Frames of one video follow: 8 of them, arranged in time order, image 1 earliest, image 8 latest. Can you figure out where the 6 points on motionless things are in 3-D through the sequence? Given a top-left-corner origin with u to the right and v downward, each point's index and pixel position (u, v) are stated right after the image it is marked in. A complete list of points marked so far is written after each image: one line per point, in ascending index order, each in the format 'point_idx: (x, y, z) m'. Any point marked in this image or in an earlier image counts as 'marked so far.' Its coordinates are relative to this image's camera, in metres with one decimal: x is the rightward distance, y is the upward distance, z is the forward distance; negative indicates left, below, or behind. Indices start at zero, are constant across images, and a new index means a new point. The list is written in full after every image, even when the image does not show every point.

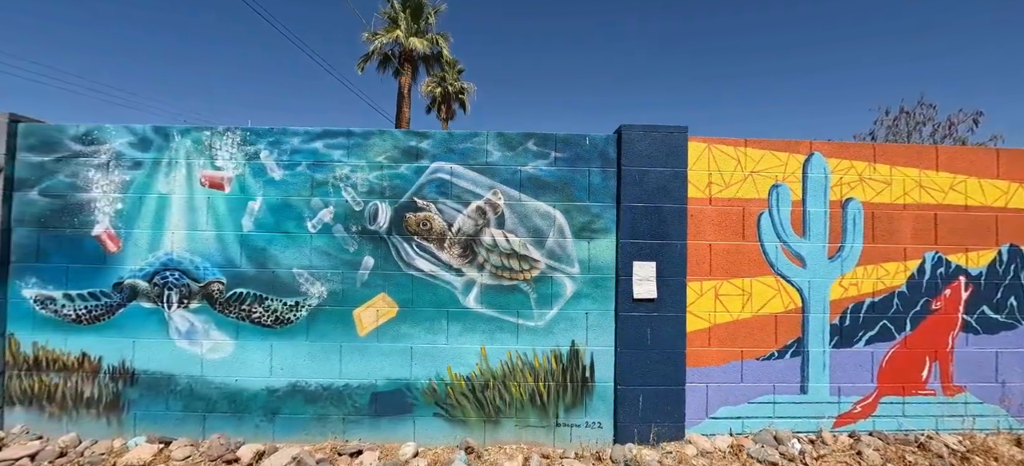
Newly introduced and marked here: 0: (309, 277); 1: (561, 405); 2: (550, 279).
0: (-1.6, -0.3, +3.2) m
1: (+0.4, -1.3, +3.2) m
2: (+0.3, -0.4, +3.2) m
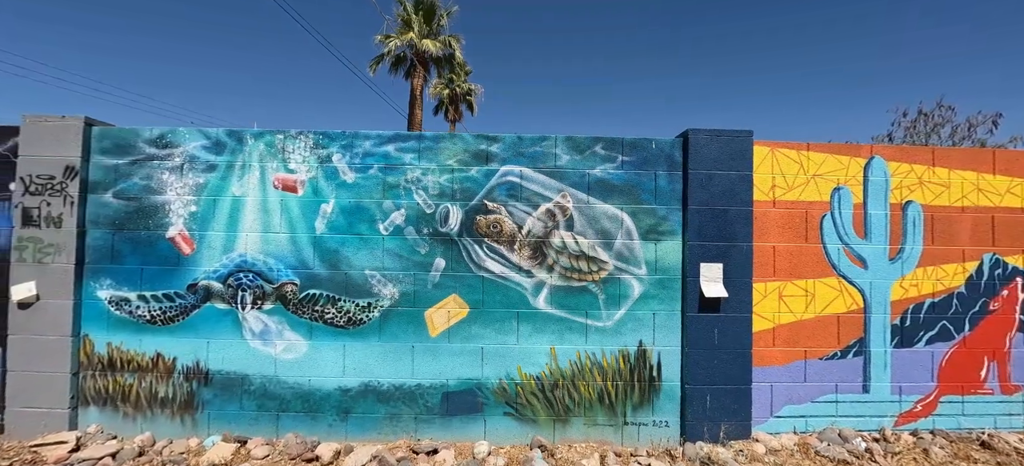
0: (-1.0, -0.4, +3.3) m
1: (+0.9, -1.4, +3.3) m
2: (+0.8, -0.4, +3.3) m
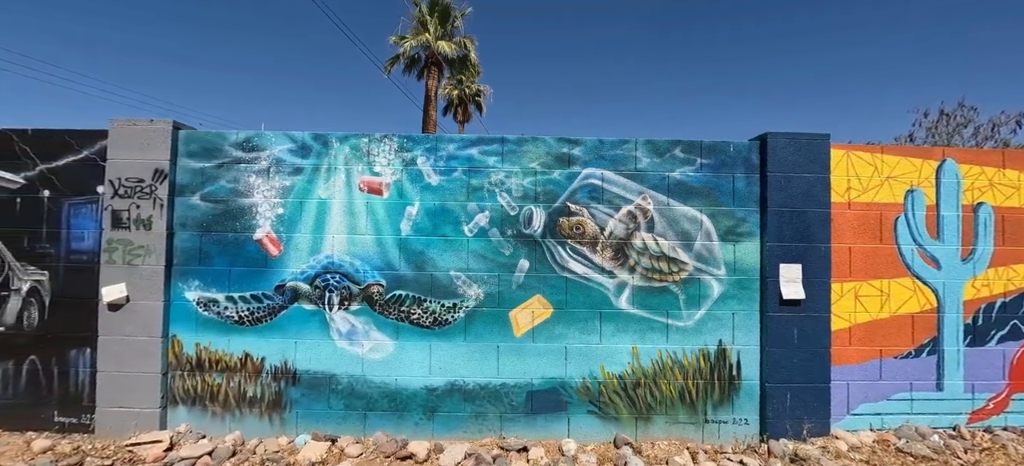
0: (-0.4, -0.4, +3.3) m
1: (+1.6, -1.4, +3.3) m
2: (+1.5, -0.4, +3.3) m
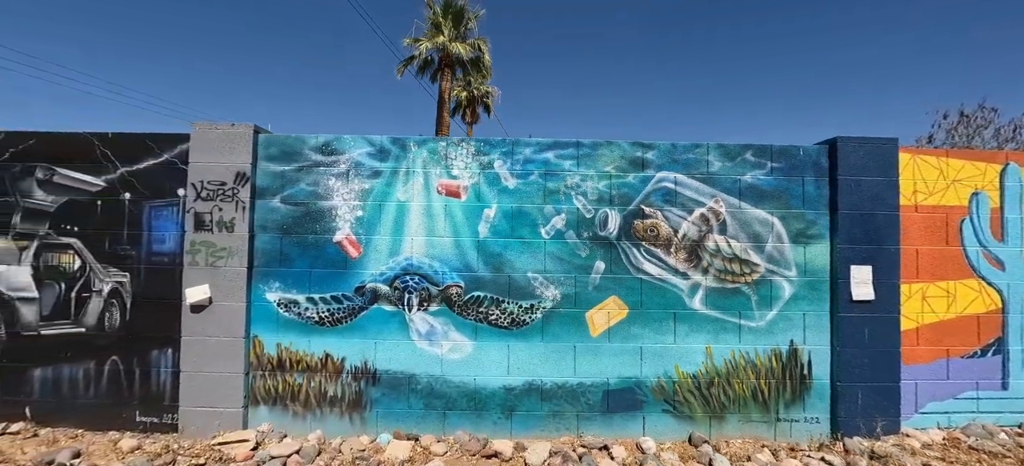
0: (+0.3, -0.4, +3.4) m
1: (+2.2, -1.4, +3.4) m
2: (+2.1, -0.4, +3.4) m
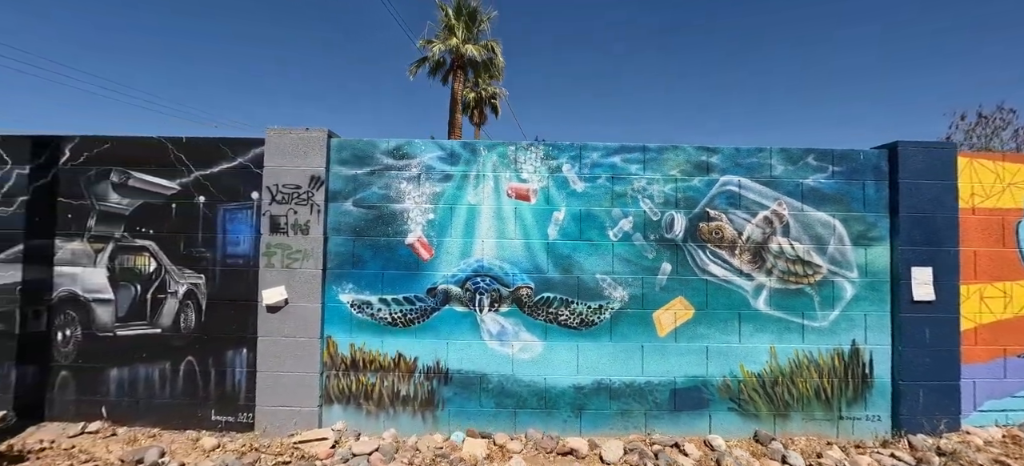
0: (+0.8, -0.4, +3.5) m
1: (+2.8, -1.4, +3.5) m
2: (+2.7, -0.4, +3.5) m
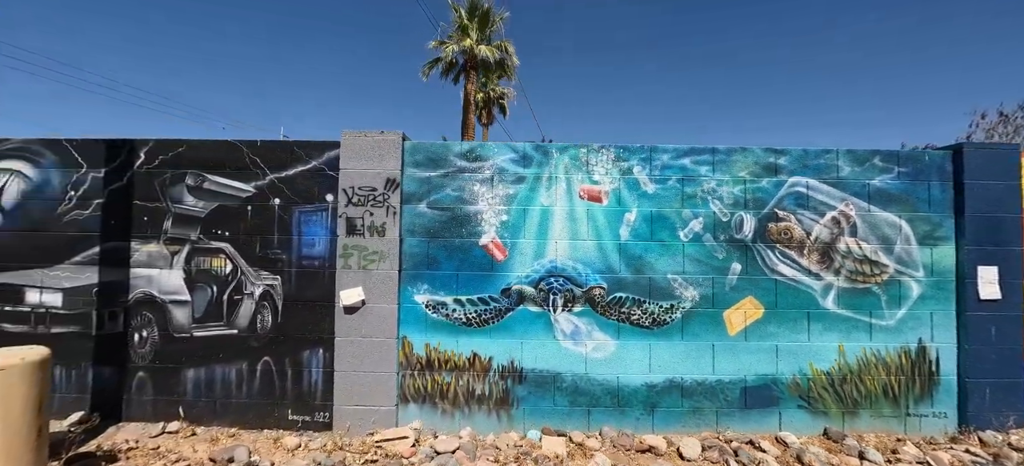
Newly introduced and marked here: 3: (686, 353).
0: (+1.5, -0.4, +3.5) m
1: (+3.4, -1.4, +3.5) m
2: (+3.3, -0.4, +3.6) m
3: (+1.5, -1.0, +3.5) m
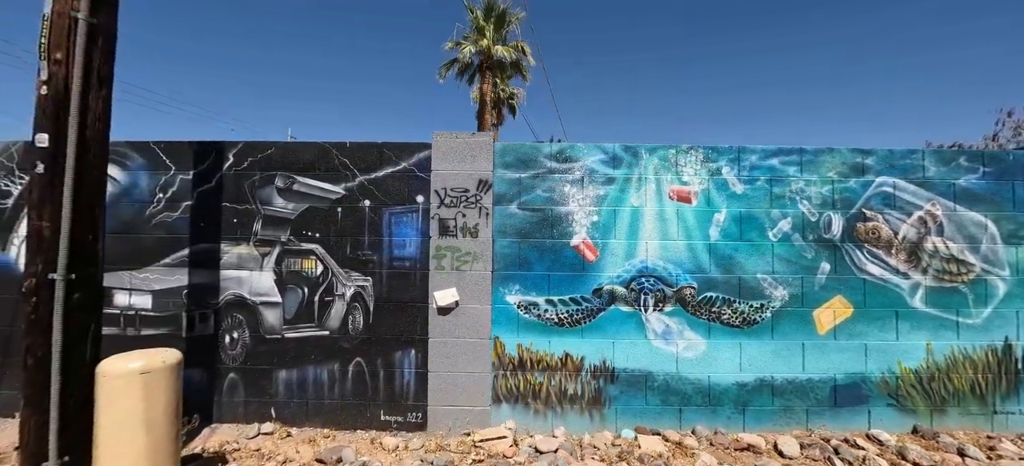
0: (+2.2, -0.4, +3.6) m
1: (+4.2, -1.4, +3.6) m
2: (+4.1, -0.4, +3.6) m
3: (+2.3, -1.0, +3.5) m
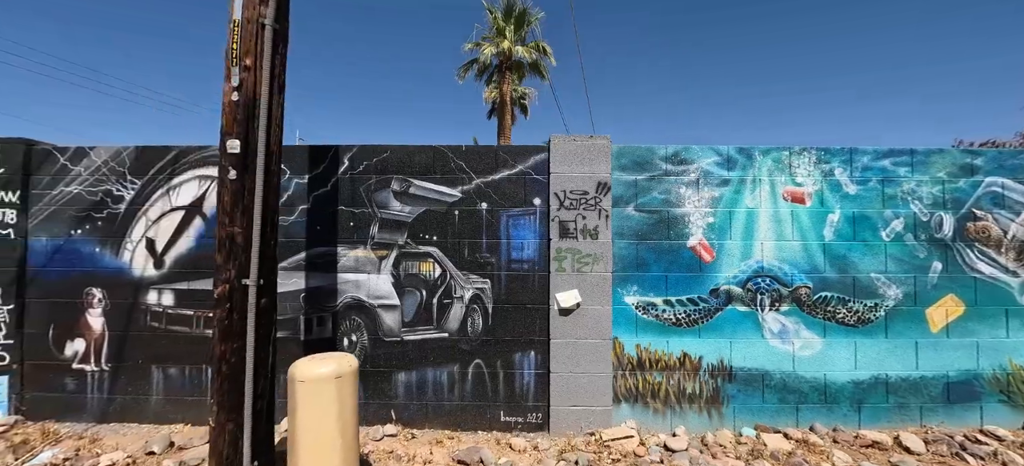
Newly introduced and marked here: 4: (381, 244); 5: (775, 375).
0: (+3.2, -0.4, +3.6) m
1: (+5.2, -1.4, +3.6) m
2: (+5.1, -0.4, +3.7) m
3: (+3.3, -1.0, +3.6) m
4: (-1.2, -0.1, +3.6) m
5: (+2.3, -1.2, +3.6) m
